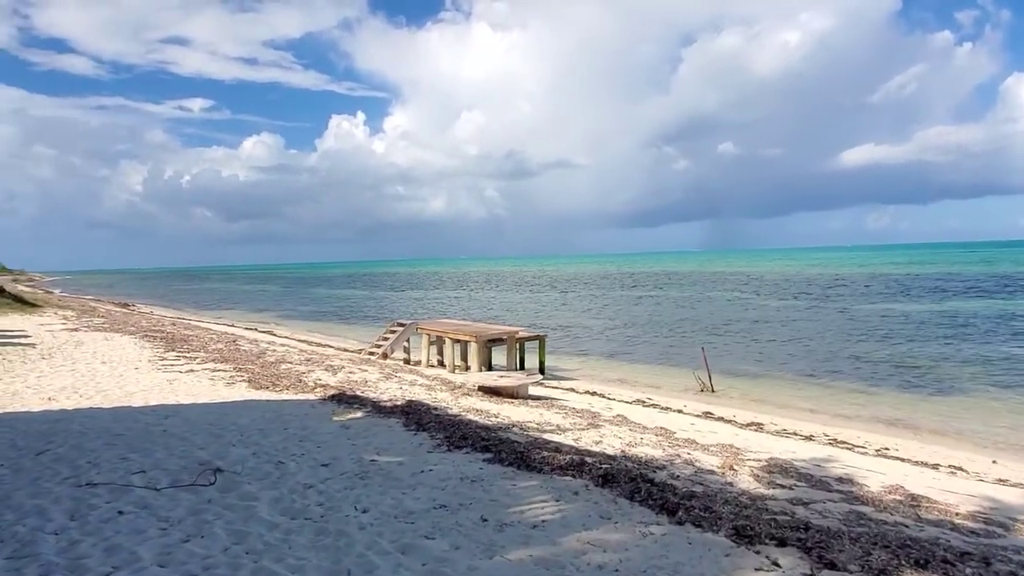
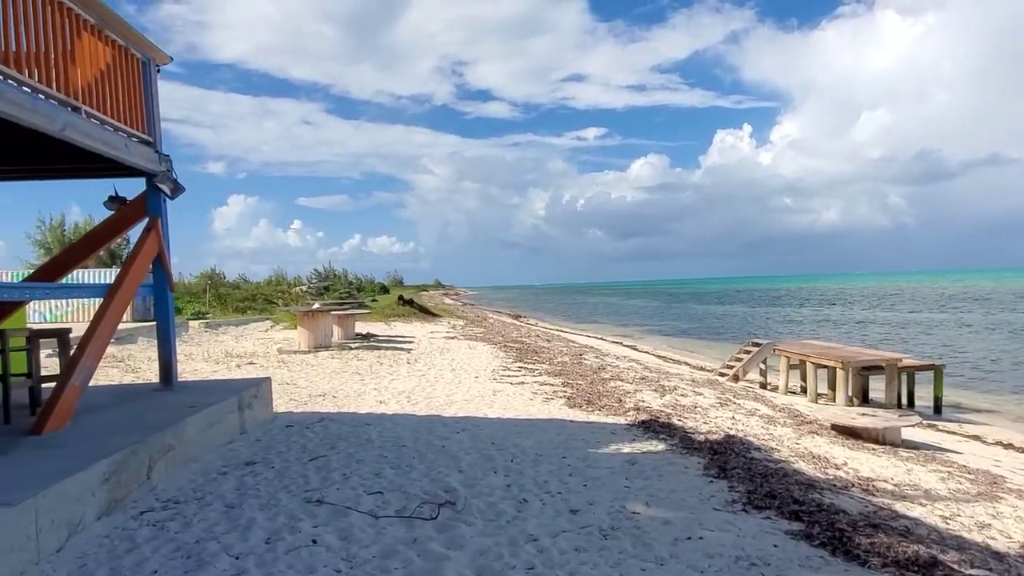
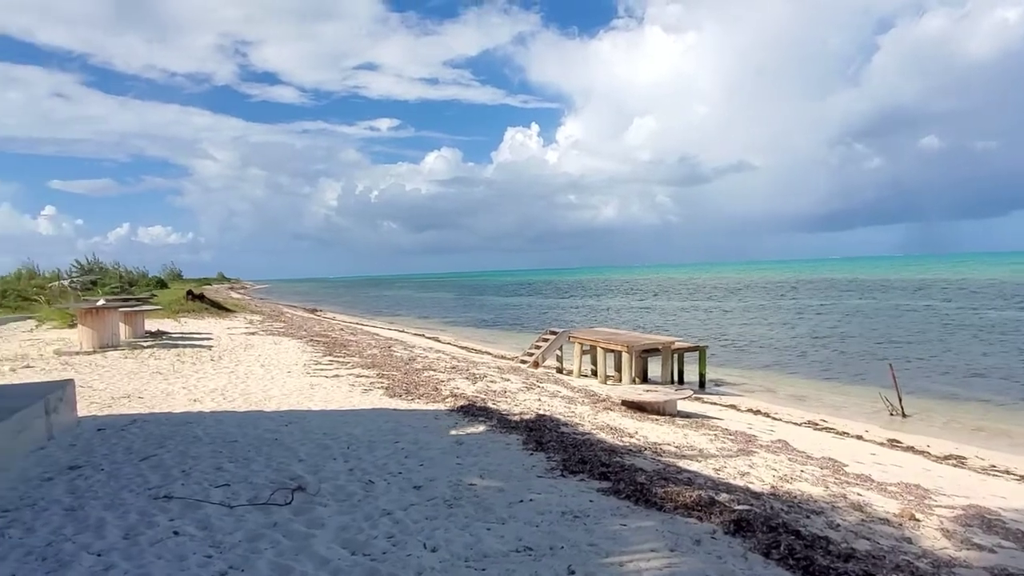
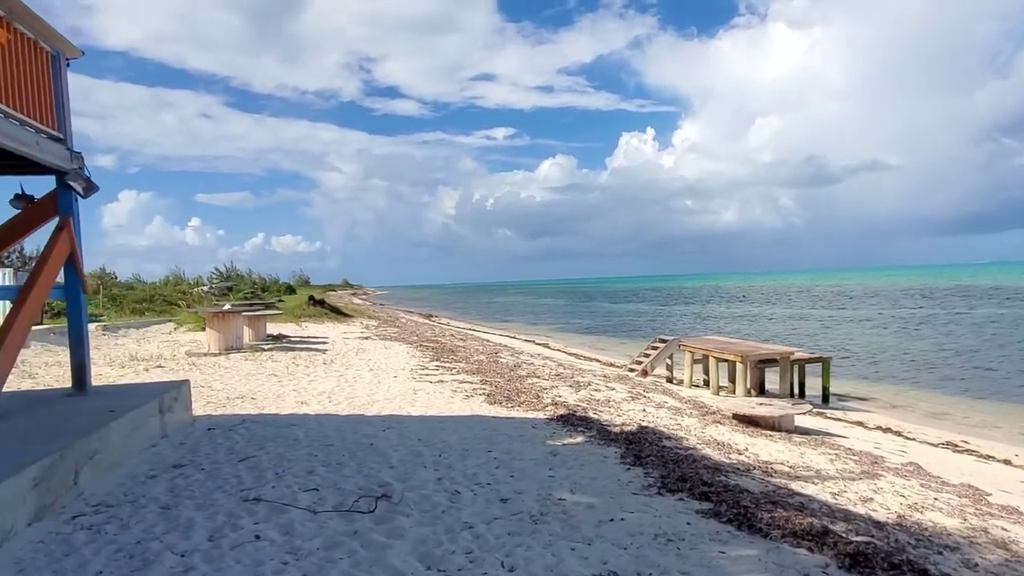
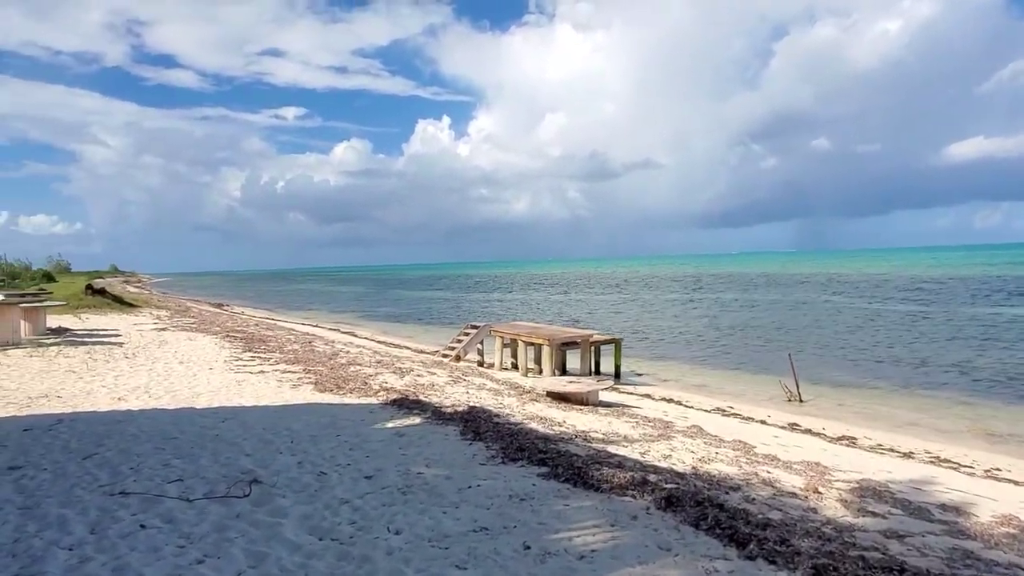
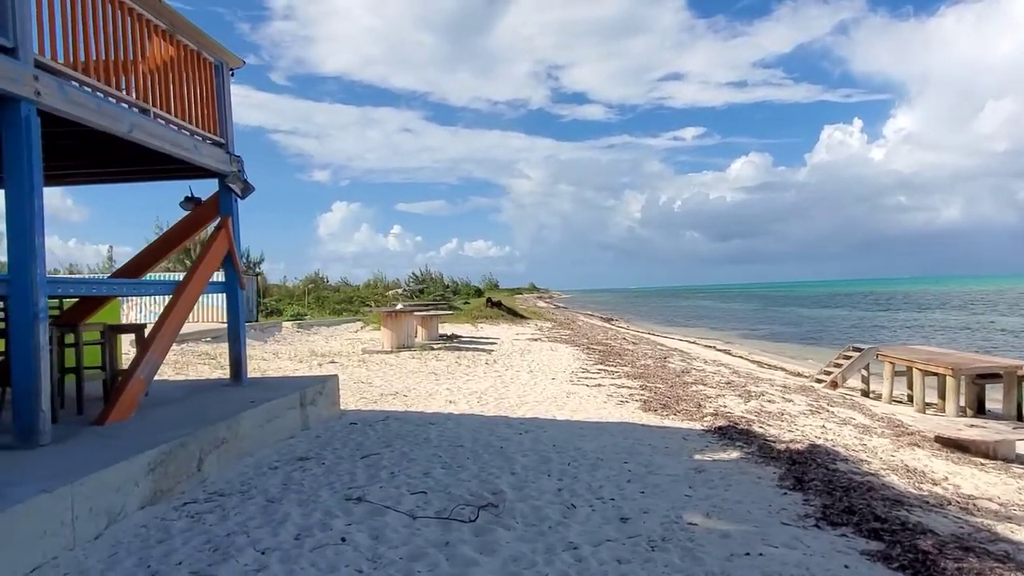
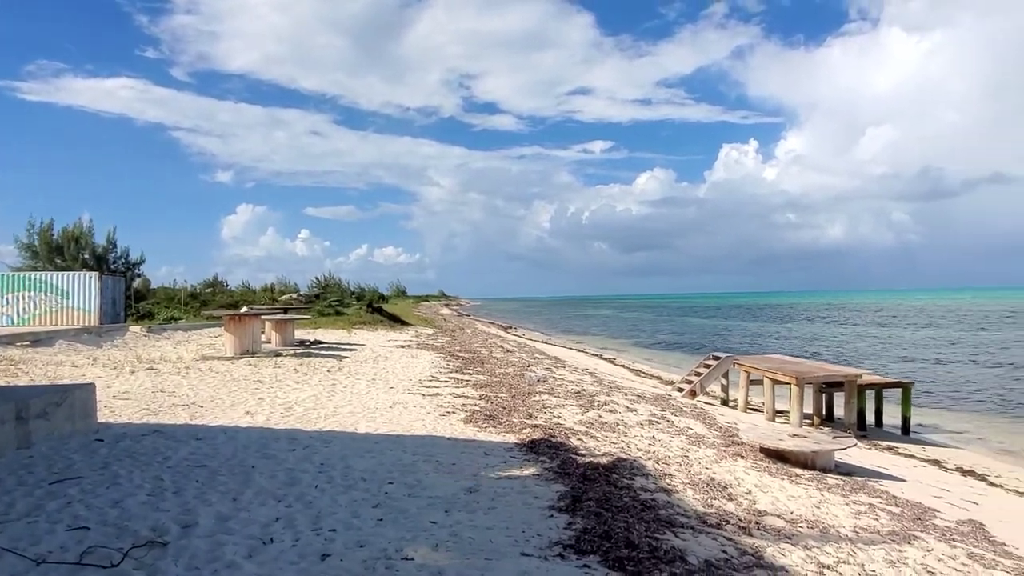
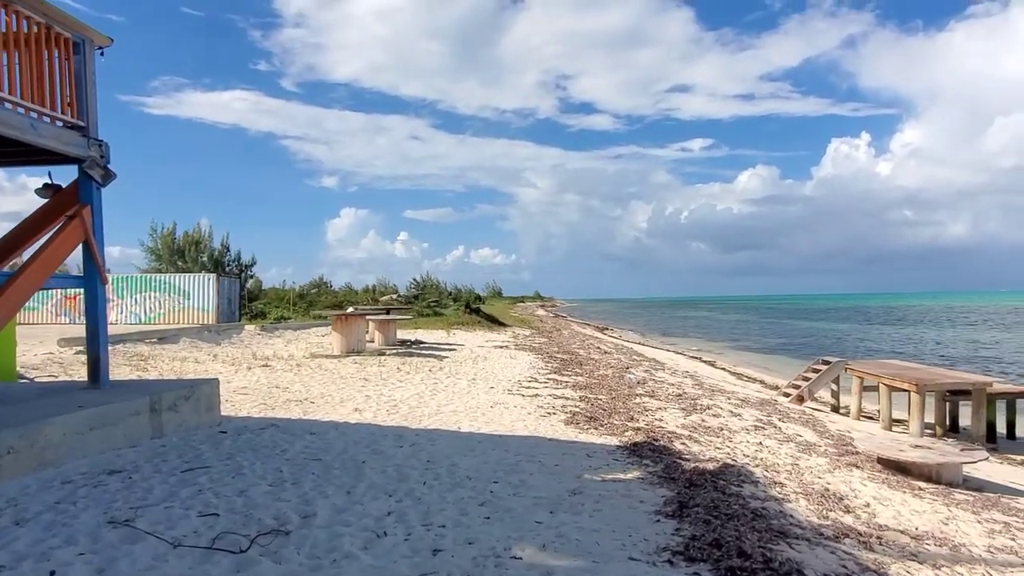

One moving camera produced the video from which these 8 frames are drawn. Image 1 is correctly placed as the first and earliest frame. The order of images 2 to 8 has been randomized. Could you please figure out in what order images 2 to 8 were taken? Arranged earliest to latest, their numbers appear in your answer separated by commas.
5, 3, 4, 2, 6, 8, 7
